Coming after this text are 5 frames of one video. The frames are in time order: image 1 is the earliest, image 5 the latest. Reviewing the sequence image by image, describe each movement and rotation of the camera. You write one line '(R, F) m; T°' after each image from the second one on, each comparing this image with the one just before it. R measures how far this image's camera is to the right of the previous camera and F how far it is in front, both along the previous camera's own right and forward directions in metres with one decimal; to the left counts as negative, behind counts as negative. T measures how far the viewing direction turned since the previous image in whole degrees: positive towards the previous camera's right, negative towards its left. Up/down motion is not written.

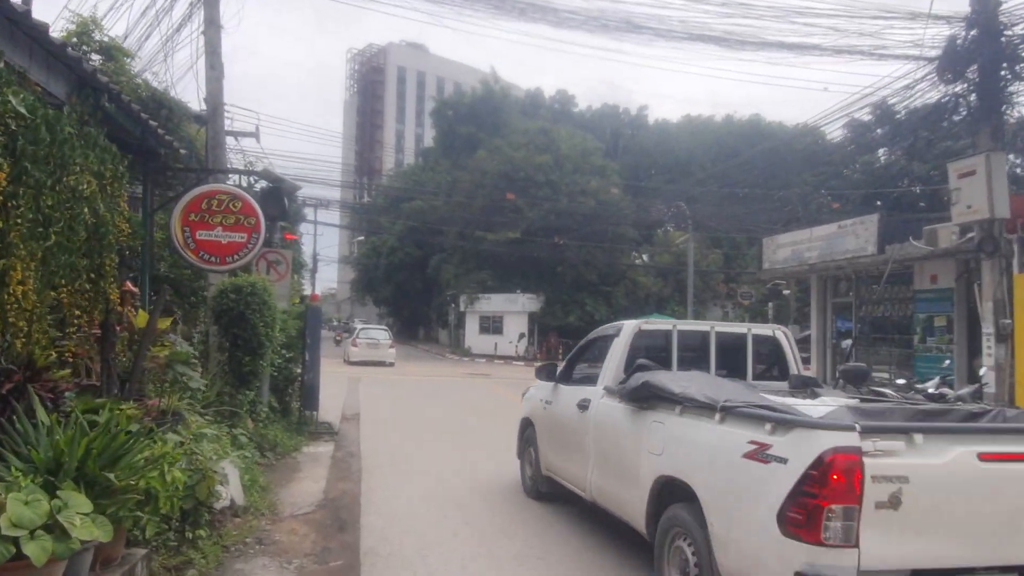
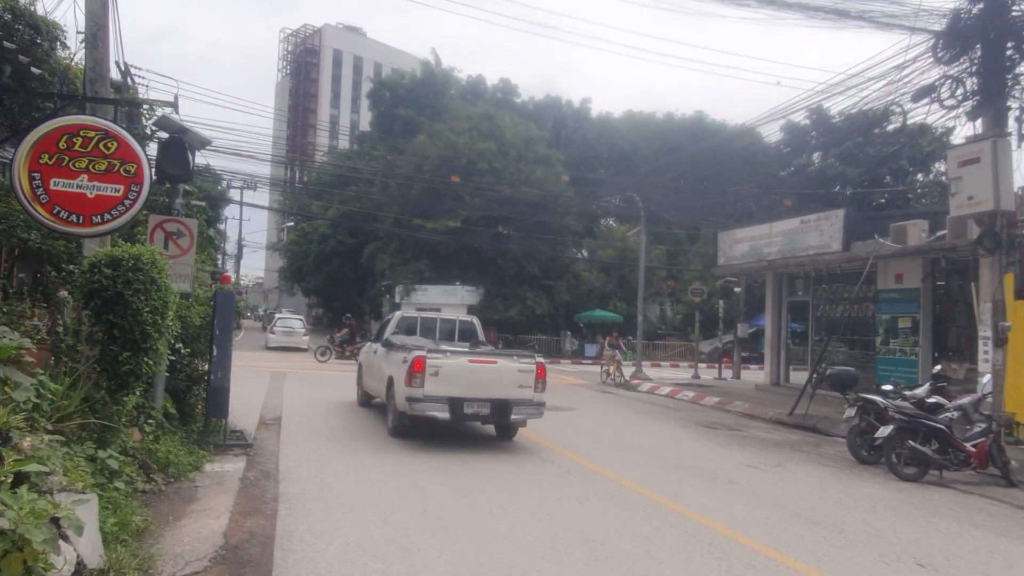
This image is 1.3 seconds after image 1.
(-0.3, +1.8) m; +5°
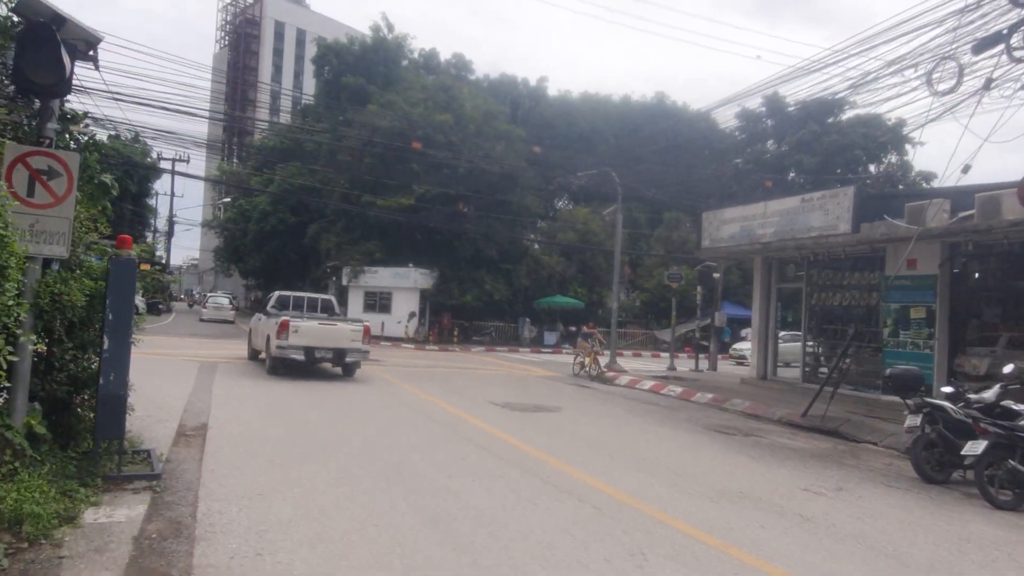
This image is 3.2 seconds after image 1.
(-0.7, +2.5) m; +4°
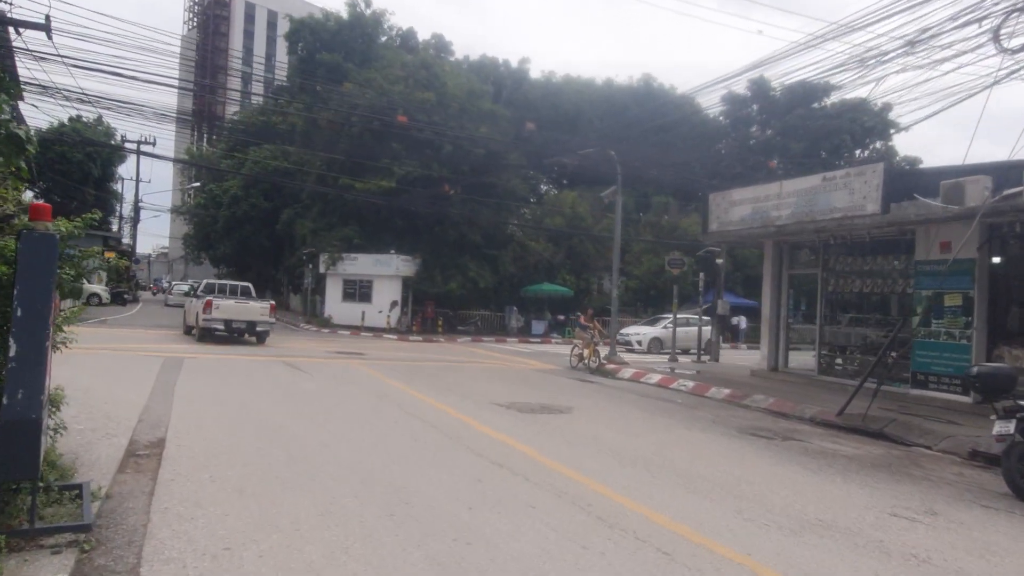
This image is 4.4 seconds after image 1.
(-0.5, +1.6) m; +2°
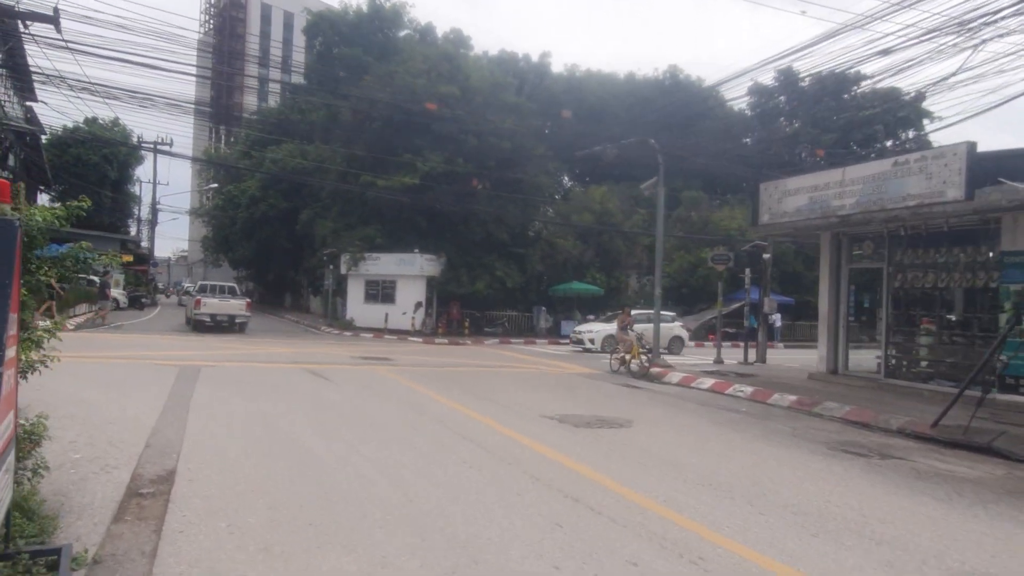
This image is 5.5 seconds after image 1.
(-0.5, +1.4) m; -1°
